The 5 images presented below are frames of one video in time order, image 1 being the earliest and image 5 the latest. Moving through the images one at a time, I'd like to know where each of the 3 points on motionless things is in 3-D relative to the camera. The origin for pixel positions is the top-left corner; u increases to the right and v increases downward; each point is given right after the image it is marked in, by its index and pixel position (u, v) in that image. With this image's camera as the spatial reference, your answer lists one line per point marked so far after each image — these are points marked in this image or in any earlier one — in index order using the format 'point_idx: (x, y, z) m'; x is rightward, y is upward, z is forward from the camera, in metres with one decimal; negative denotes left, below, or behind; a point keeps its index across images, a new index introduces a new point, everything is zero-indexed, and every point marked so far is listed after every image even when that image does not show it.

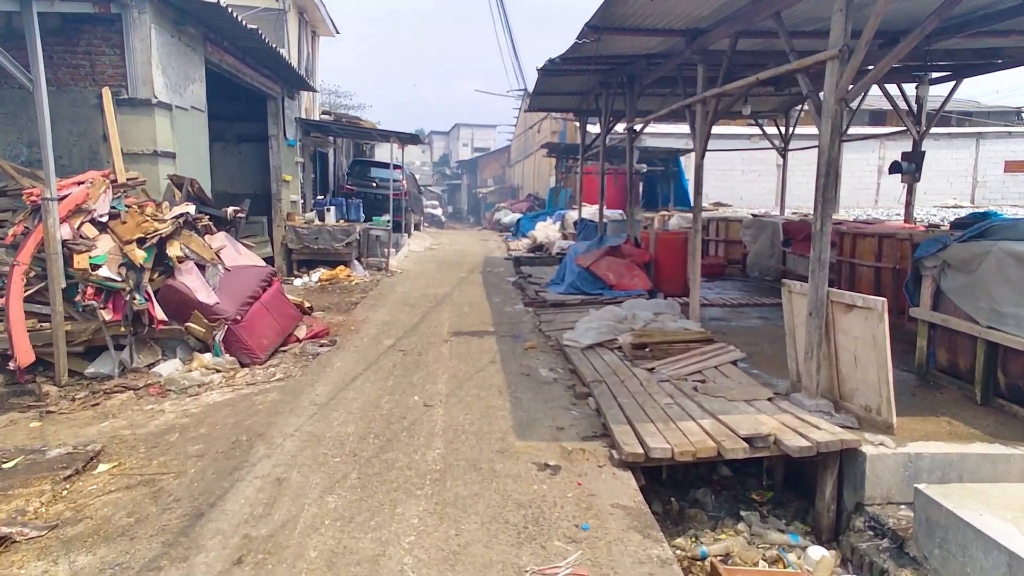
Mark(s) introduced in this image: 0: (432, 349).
0: (-0.8, -0.6, +6.1) m
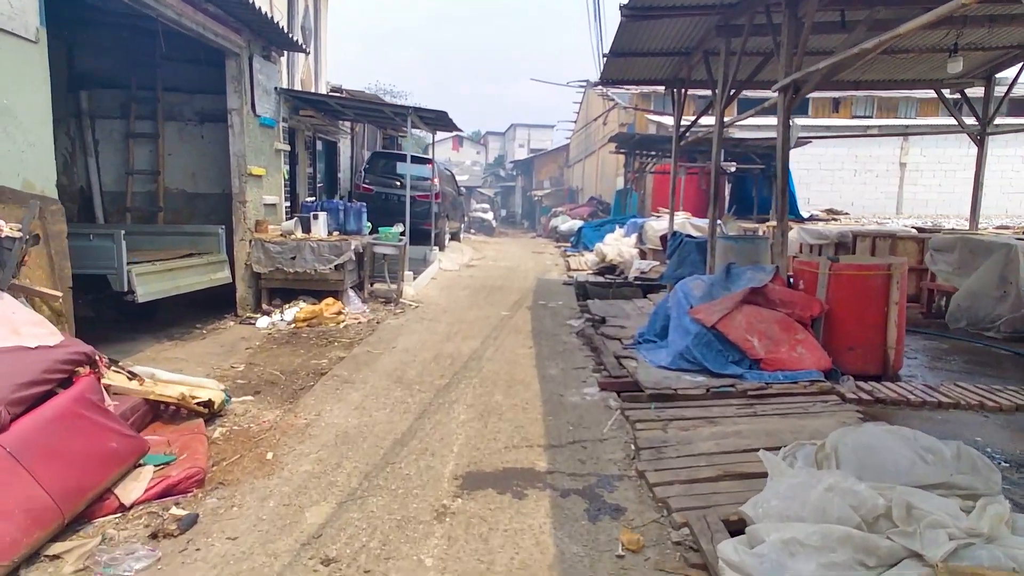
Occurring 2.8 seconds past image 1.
0: (-0.5, -1.1, +2.6) m
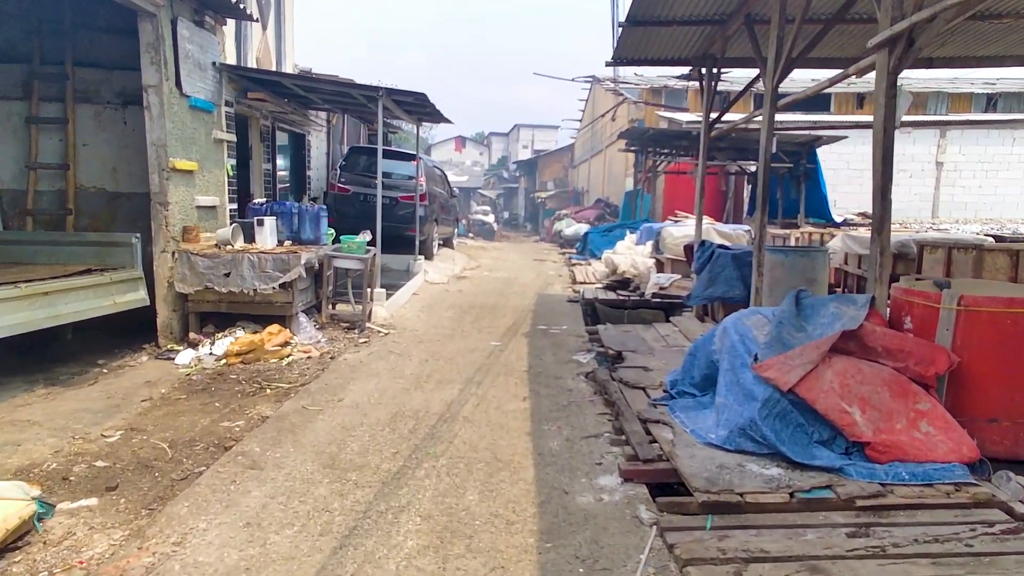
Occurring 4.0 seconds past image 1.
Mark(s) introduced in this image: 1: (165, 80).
0: (-0.6, -1.3, +1.0) m
1: (-3.3, +2.0, +5.9) m
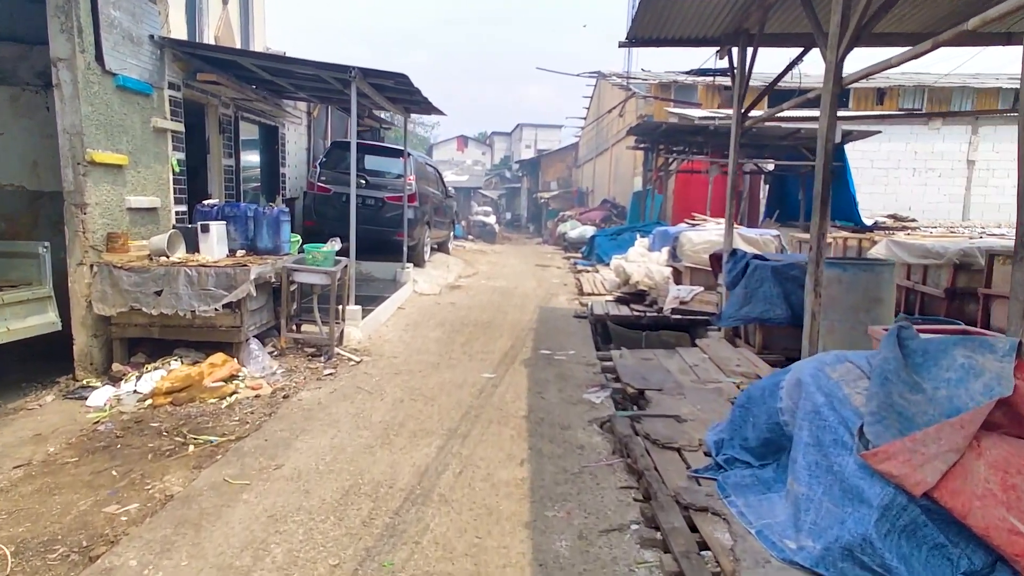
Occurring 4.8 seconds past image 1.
0: (-0.6, -1.5, -0.1) m
1: (-3.3, +1.8, +4.8) m
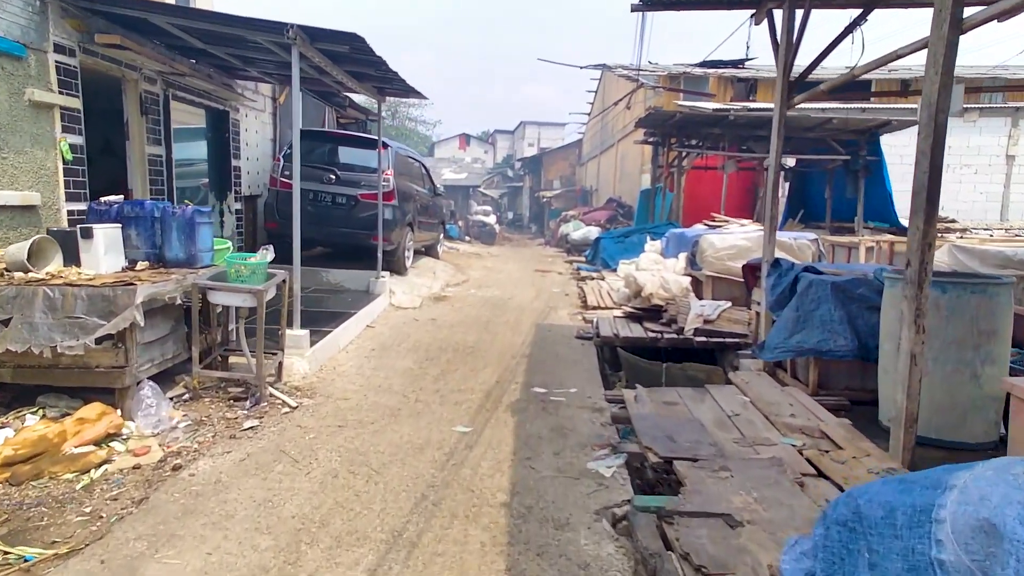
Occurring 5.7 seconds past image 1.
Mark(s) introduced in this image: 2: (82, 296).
0: (-0.8, -1.7, -1.5) m
1: (-3.5, +1.6, +3.4) m
2: (-2.5, -0.1, +3.6) m
